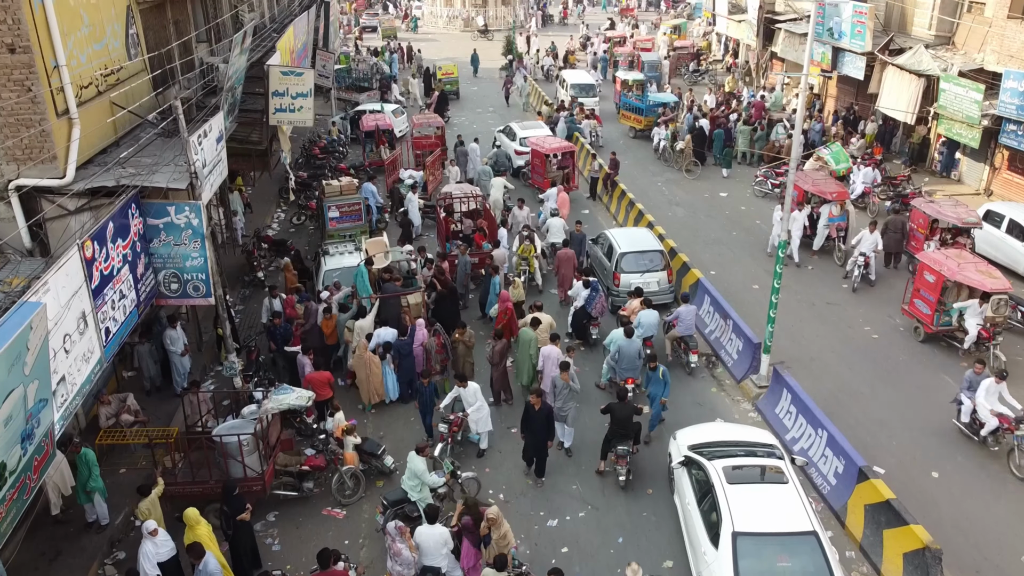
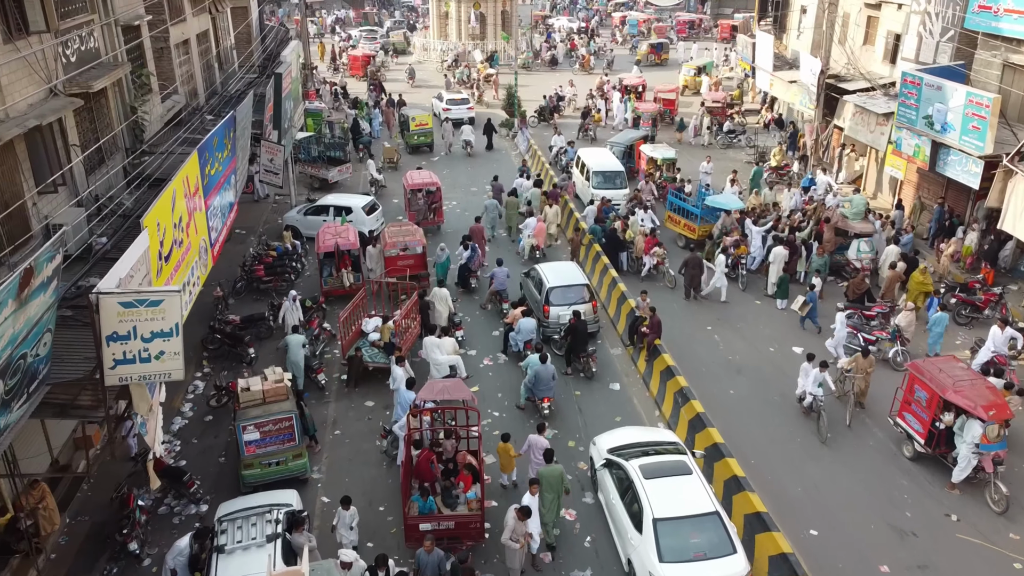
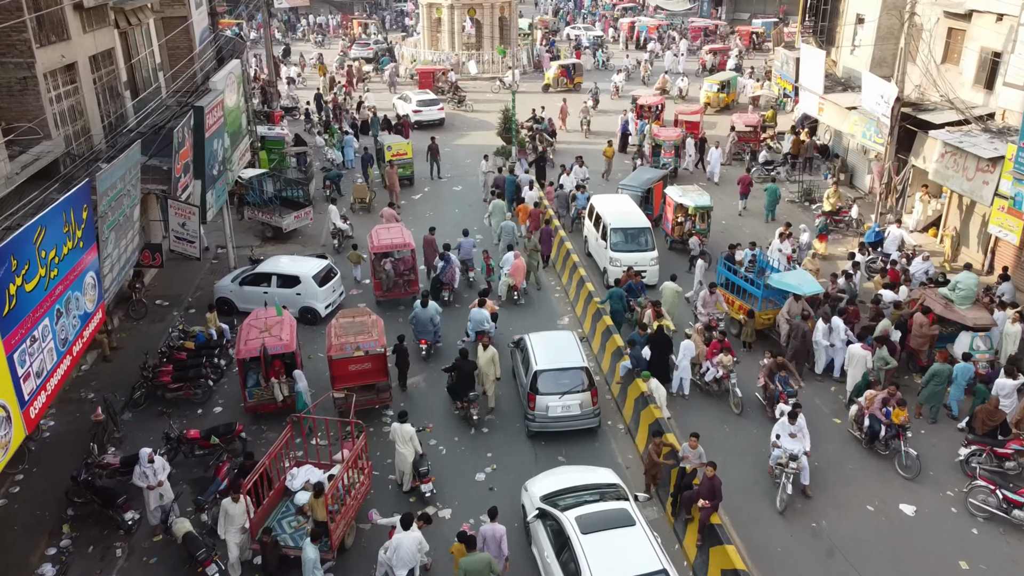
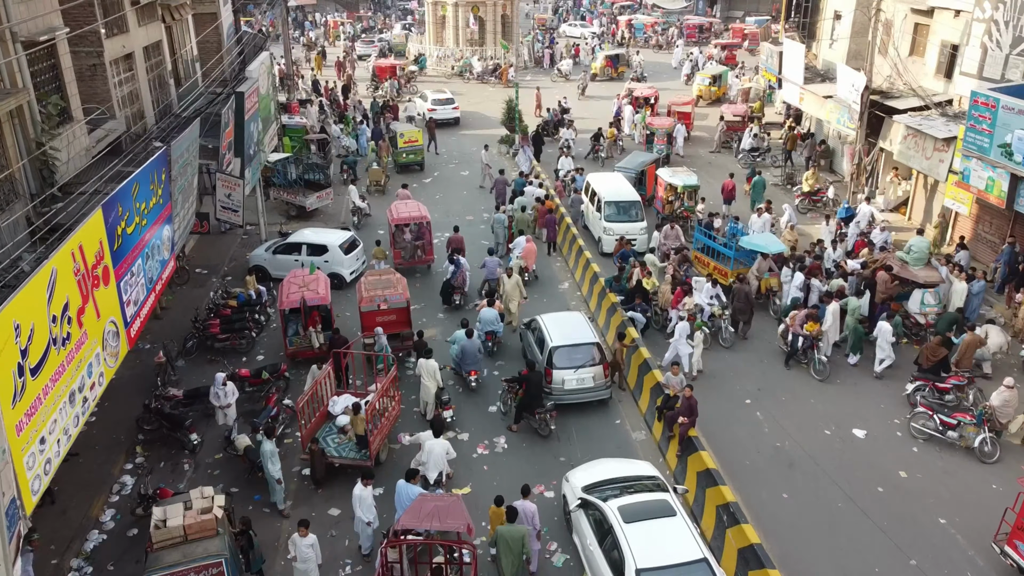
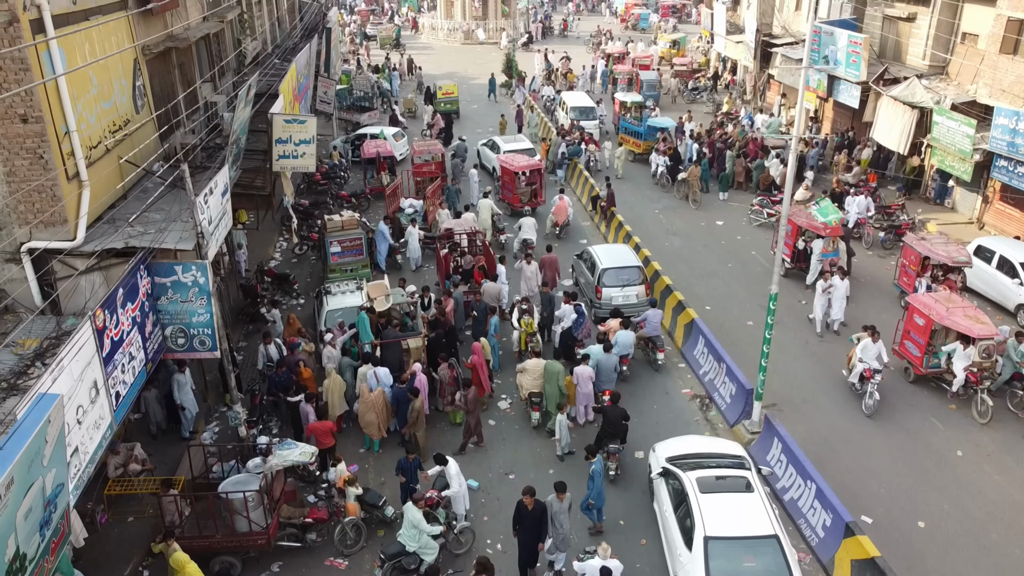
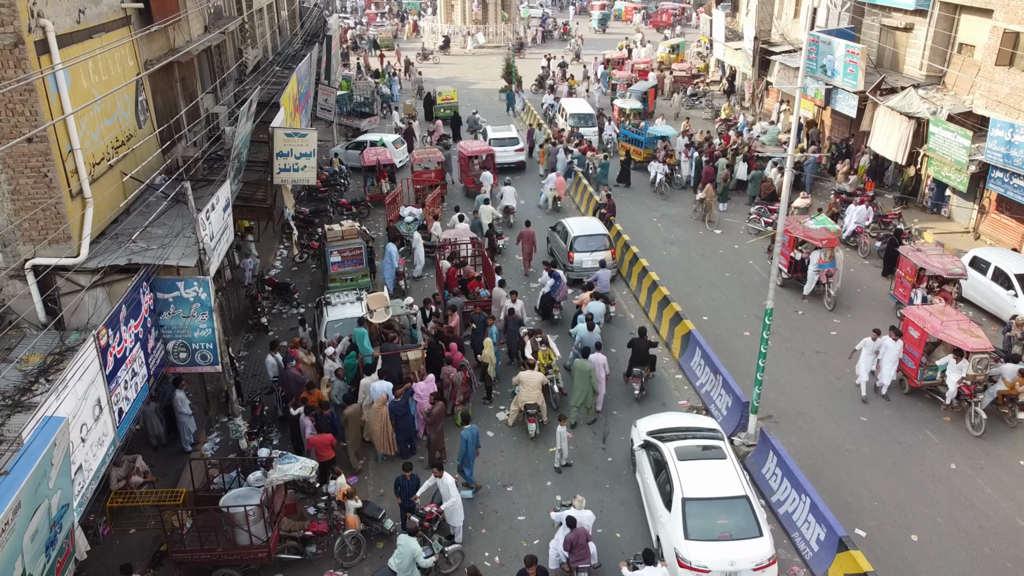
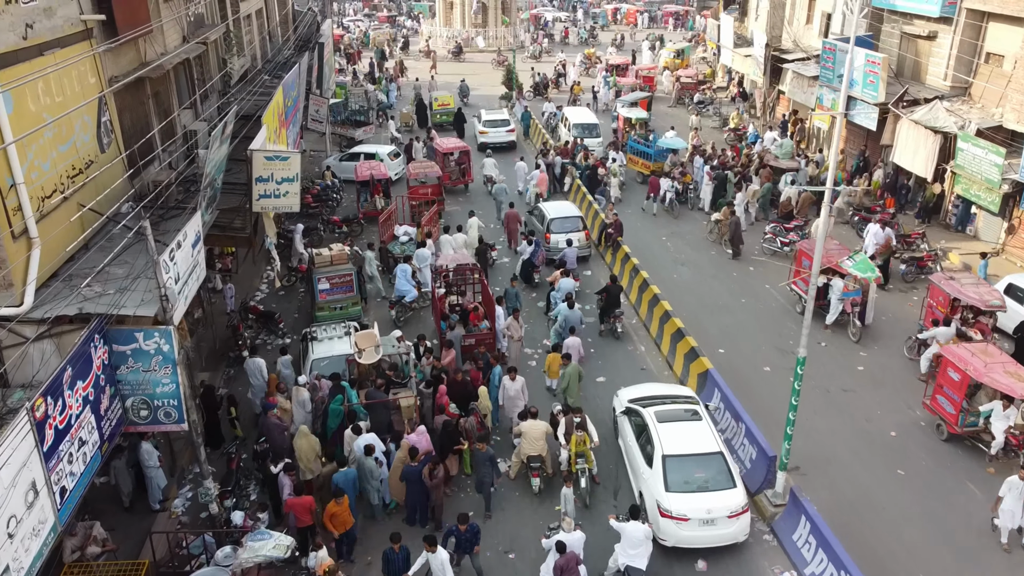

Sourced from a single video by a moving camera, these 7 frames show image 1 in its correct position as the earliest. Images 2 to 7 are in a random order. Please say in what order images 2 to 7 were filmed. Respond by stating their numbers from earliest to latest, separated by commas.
5, 6, 7, 2, 4, 3
